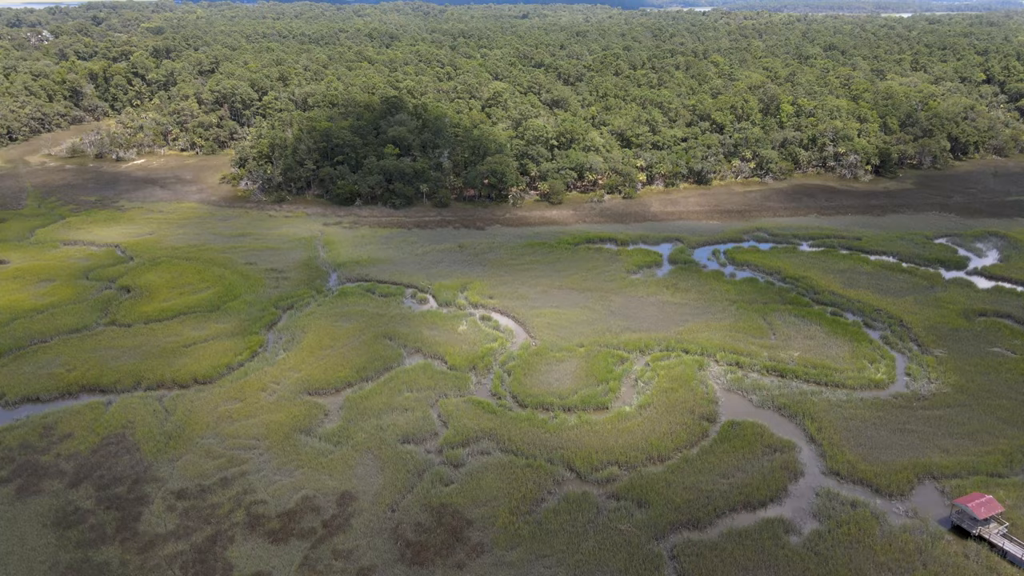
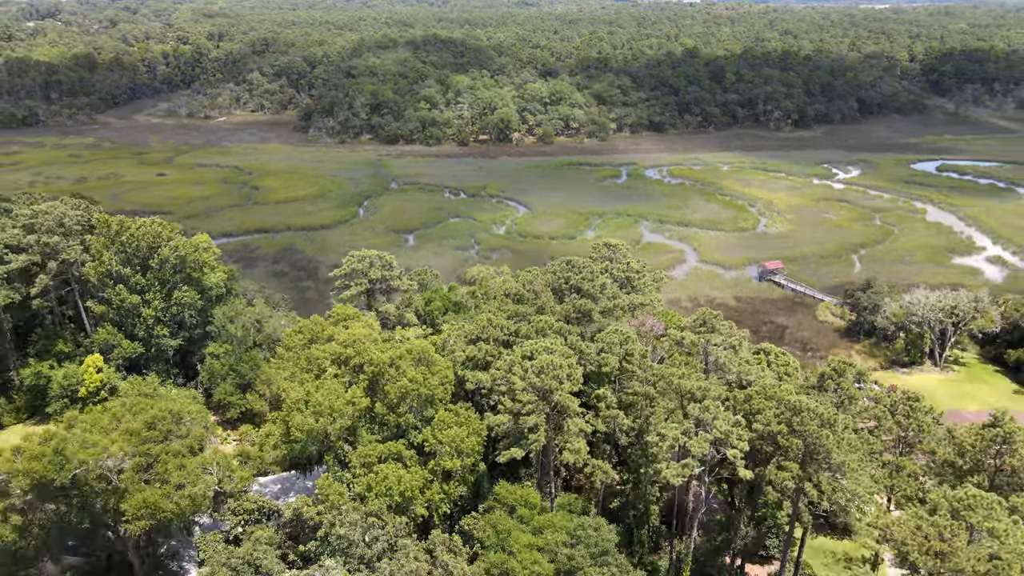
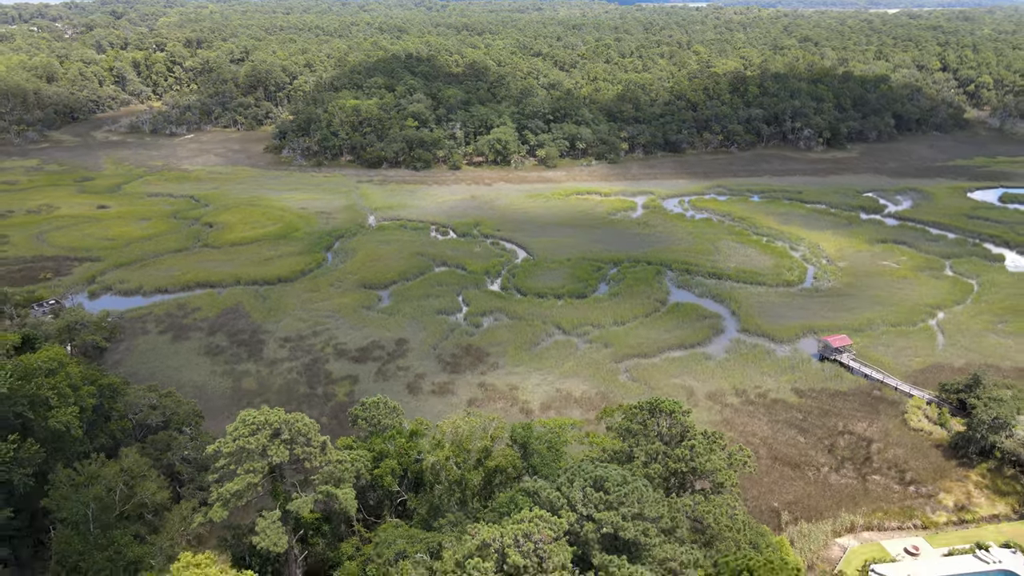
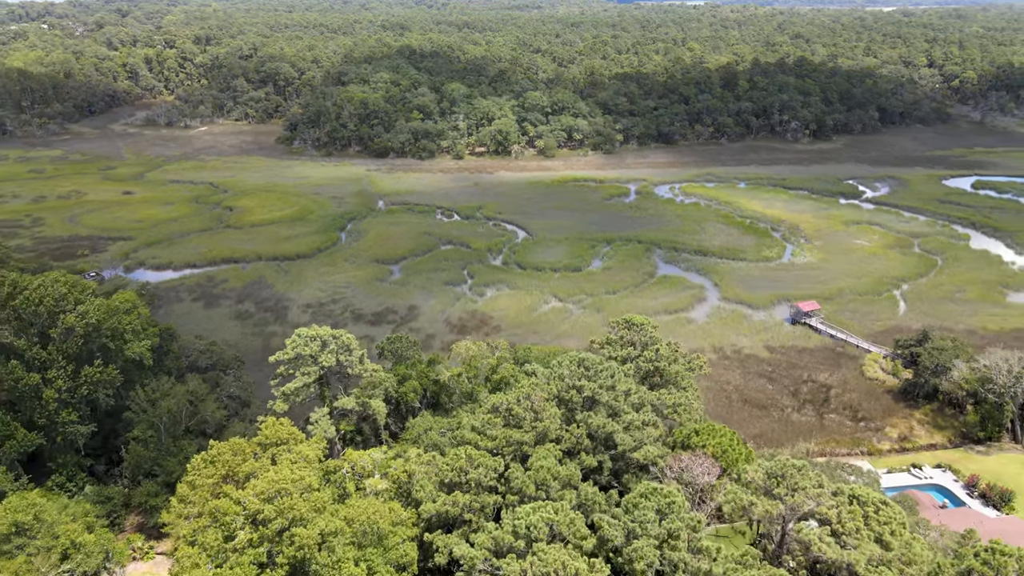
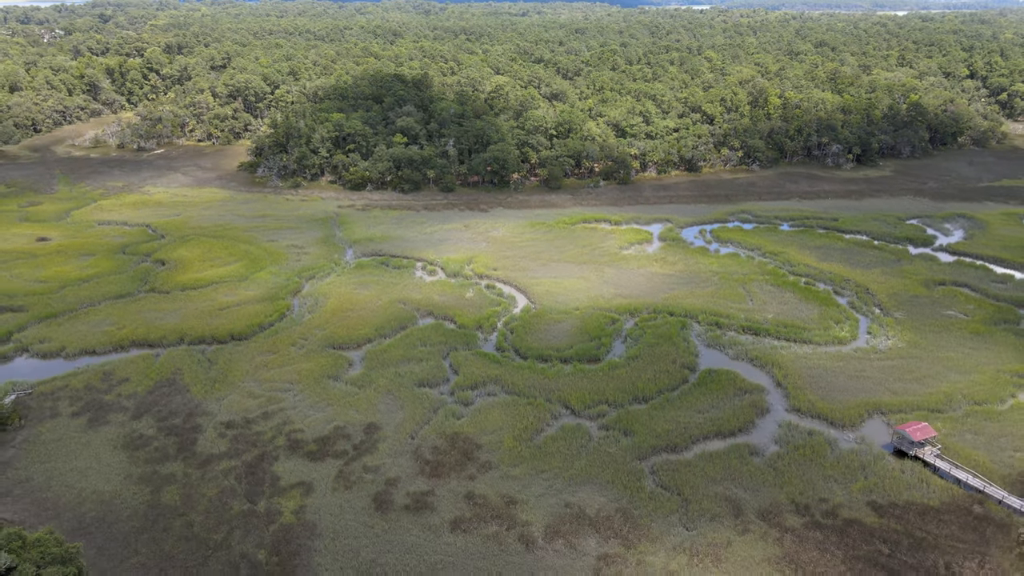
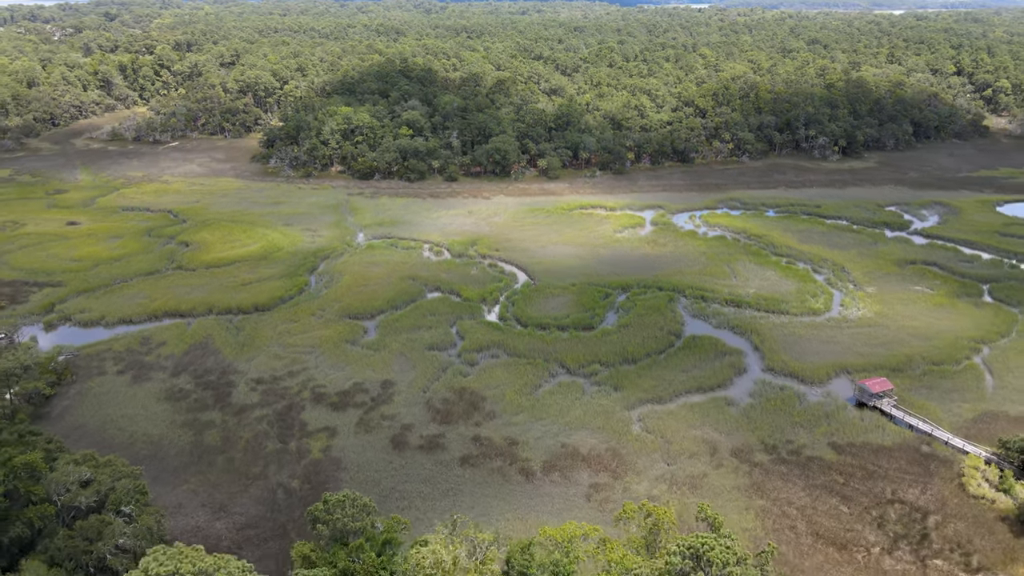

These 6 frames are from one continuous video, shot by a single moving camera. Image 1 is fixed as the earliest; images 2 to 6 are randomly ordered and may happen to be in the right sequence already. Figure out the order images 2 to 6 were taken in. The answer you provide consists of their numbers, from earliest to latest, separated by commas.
5, 6, 3, 4, 2
